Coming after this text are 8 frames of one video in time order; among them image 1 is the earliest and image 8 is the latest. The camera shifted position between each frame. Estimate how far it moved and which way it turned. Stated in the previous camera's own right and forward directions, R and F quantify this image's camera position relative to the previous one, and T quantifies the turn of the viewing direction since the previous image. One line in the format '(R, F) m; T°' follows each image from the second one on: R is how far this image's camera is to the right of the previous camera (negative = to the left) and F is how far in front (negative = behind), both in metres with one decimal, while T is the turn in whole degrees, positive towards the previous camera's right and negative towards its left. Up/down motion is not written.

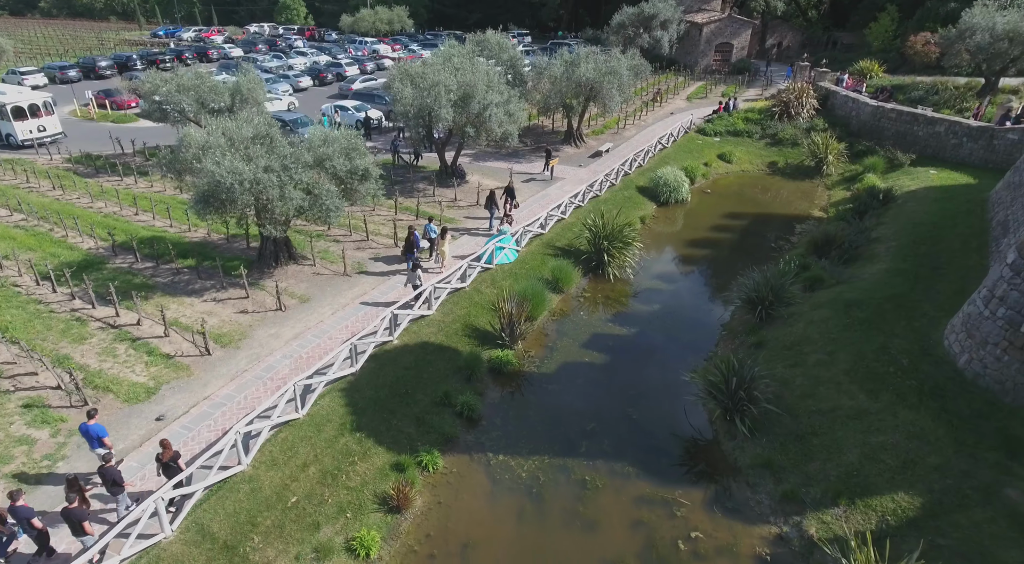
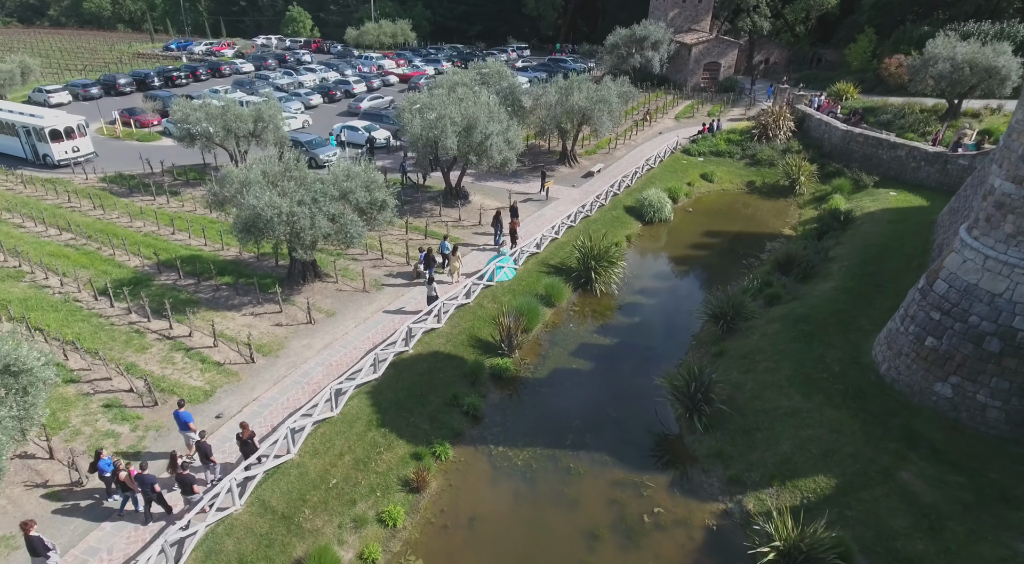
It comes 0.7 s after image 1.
(+0.1, -2.3) m; 0°
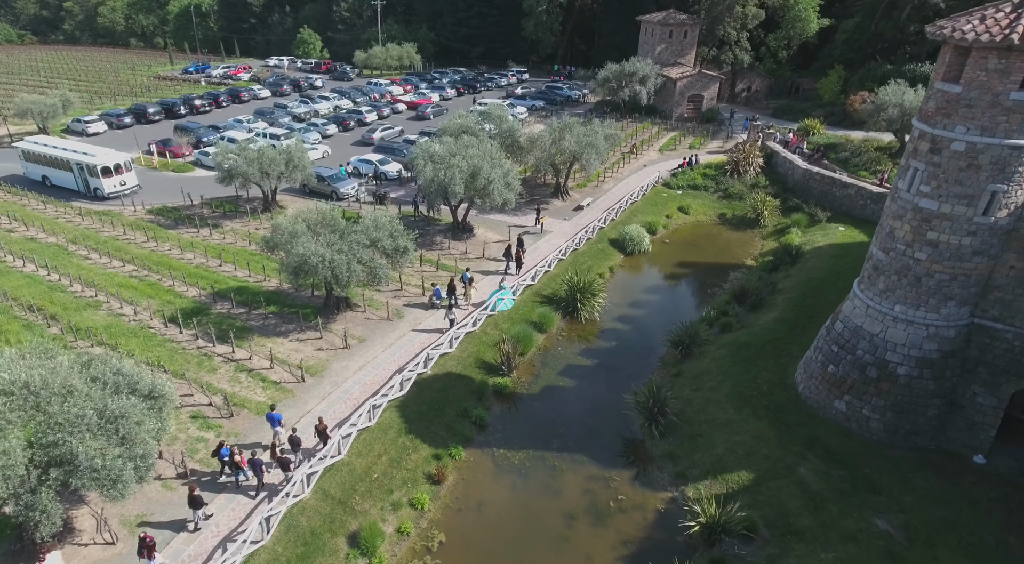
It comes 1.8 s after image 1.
(+0.1, -3.8) m; 0°
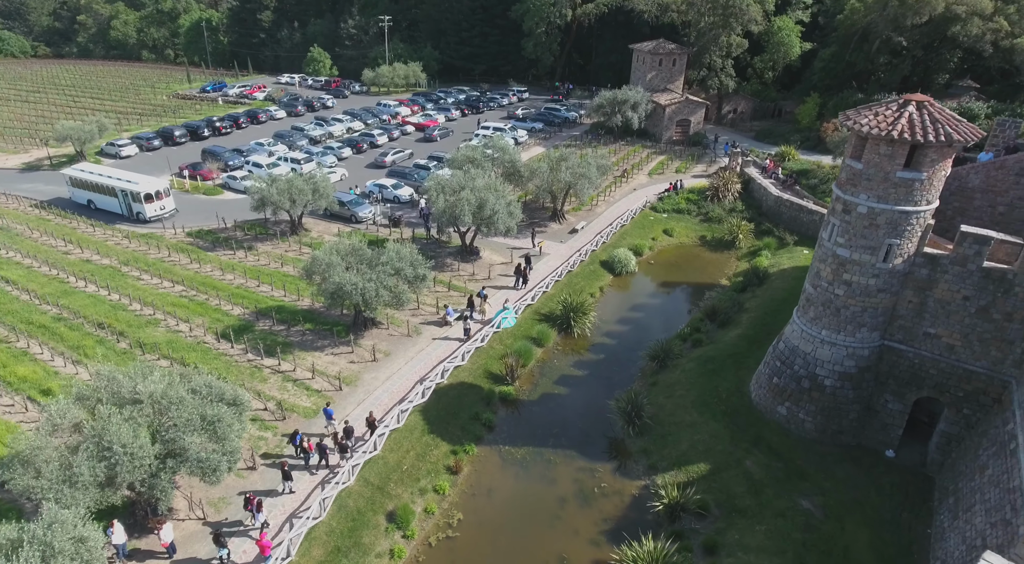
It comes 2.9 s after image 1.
(-0.1, -3.7) m; 0°
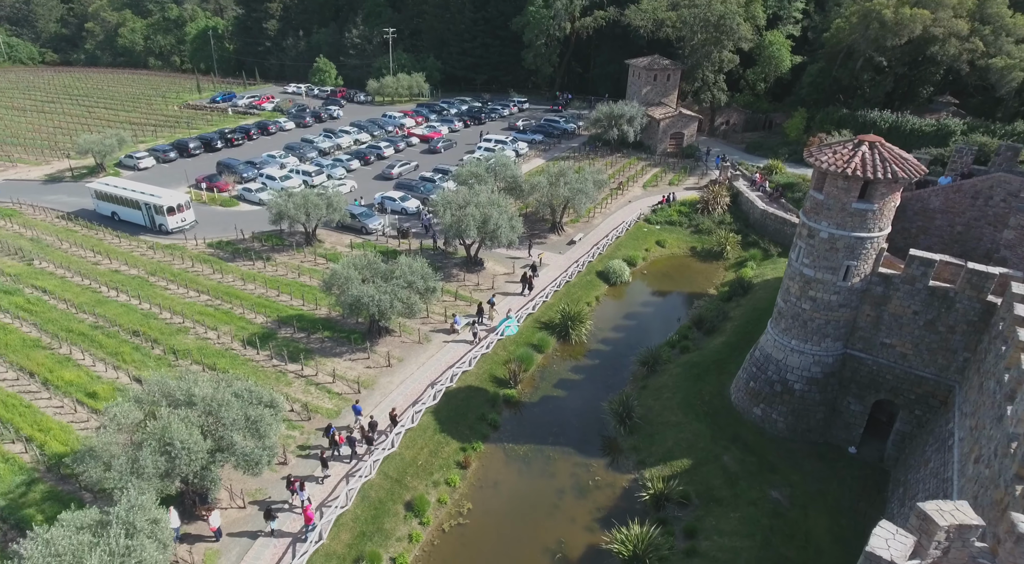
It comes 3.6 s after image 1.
(-0.1, -2.3) m; 0°
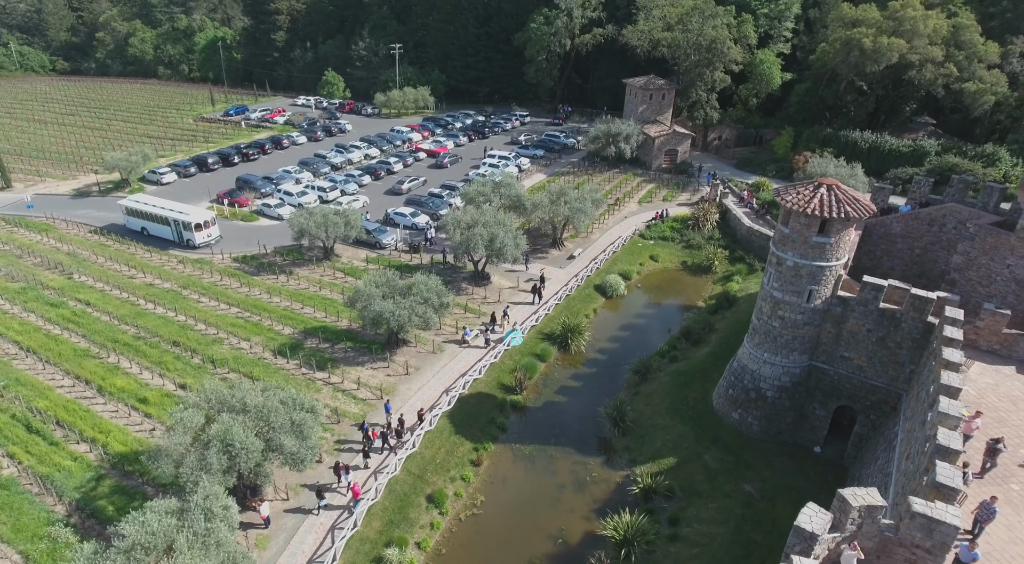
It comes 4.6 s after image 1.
(-0.3, -3.0) m; 0°
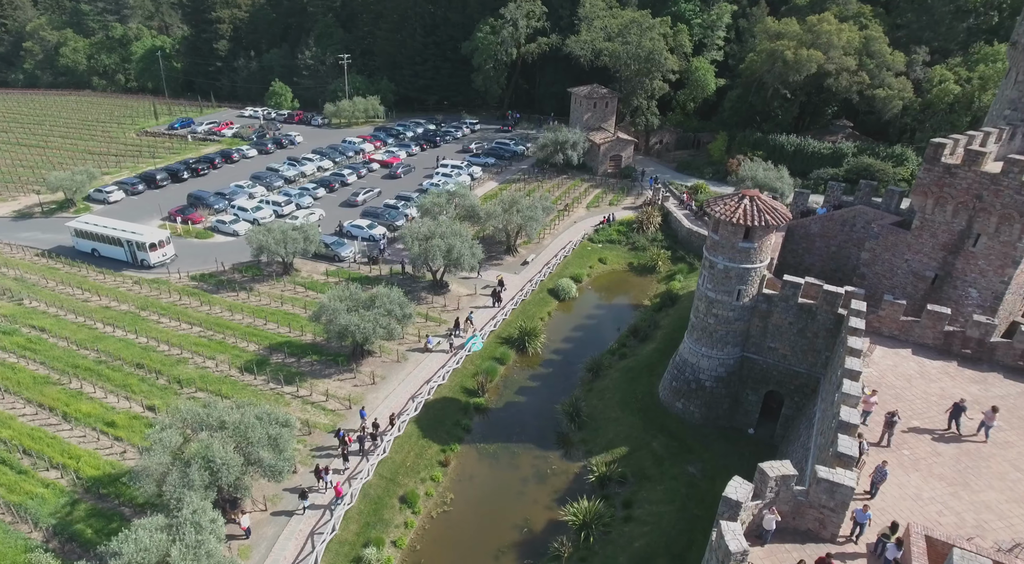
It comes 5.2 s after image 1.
(-0.1, -1.9) m; +4°
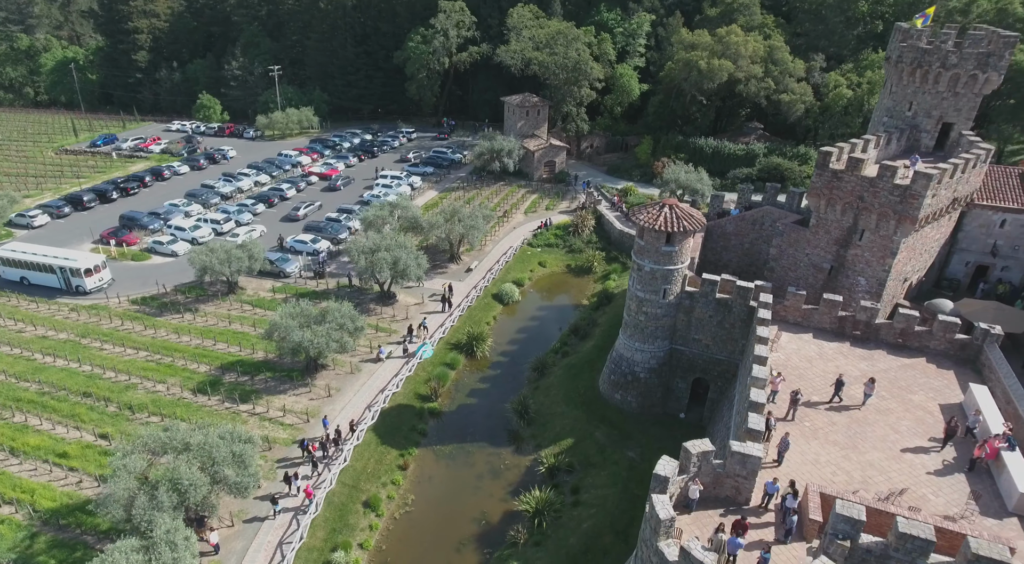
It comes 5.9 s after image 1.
(-0.1, -1.9) m; +5°
